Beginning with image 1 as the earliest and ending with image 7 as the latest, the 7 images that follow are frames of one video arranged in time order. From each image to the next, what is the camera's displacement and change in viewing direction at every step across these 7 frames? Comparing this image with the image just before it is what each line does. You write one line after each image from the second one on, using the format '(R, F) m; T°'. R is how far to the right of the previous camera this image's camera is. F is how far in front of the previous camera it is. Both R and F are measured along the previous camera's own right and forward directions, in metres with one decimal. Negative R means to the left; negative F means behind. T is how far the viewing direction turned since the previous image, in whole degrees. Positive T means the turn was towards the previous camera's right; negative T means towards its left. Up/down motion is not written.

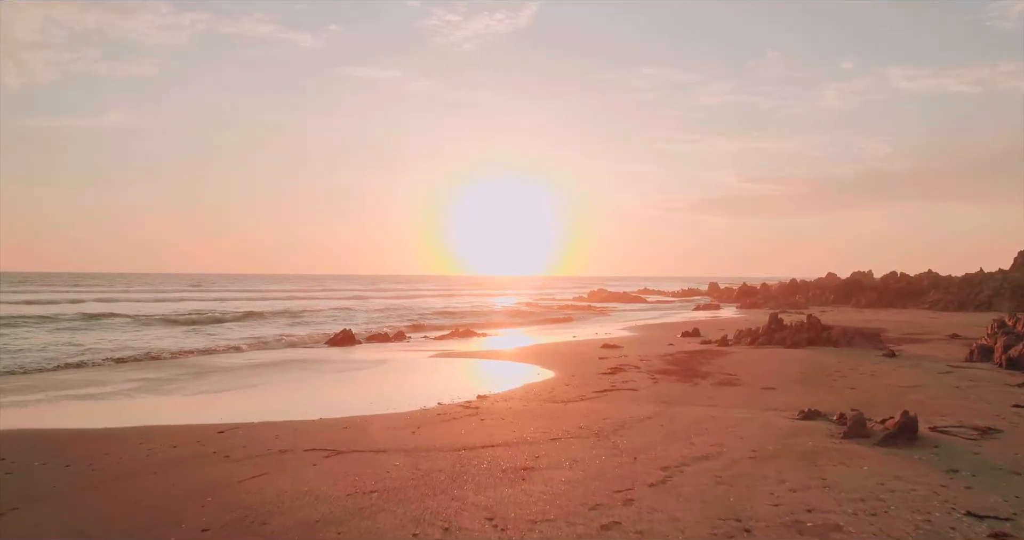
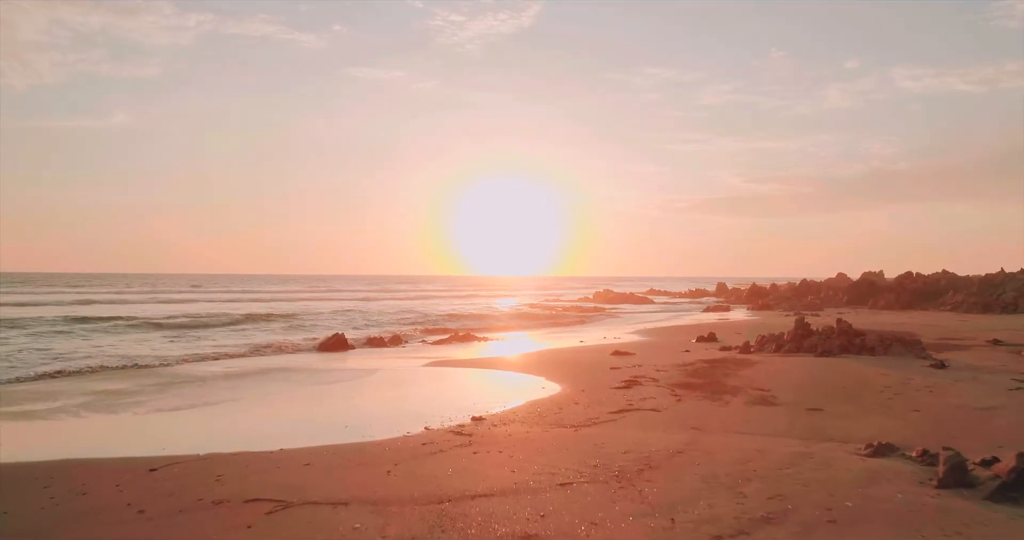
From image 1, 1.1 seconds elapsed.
(+0.1, +1.8) m; 0°
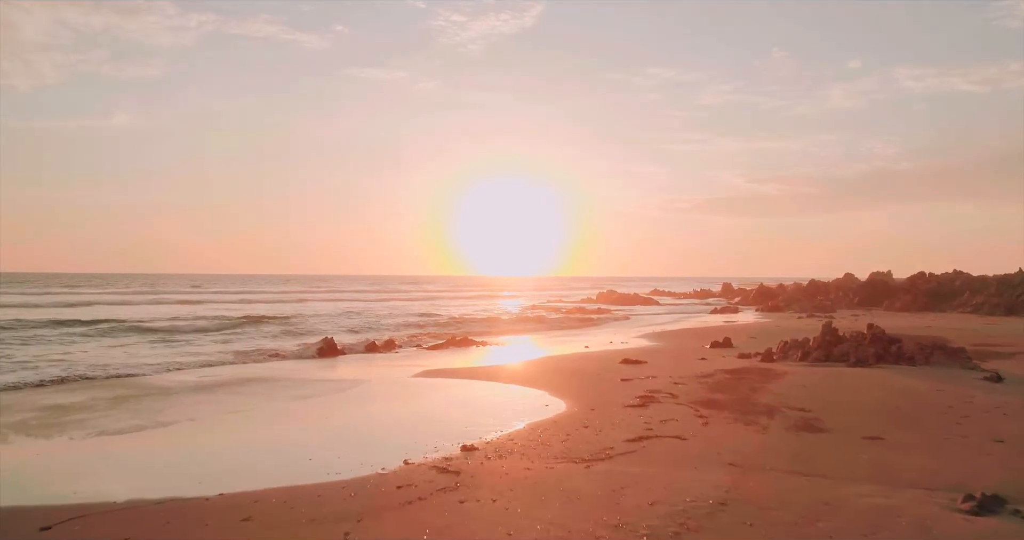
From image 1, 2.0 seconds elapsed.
(+0.1, +1.8) m; 0°
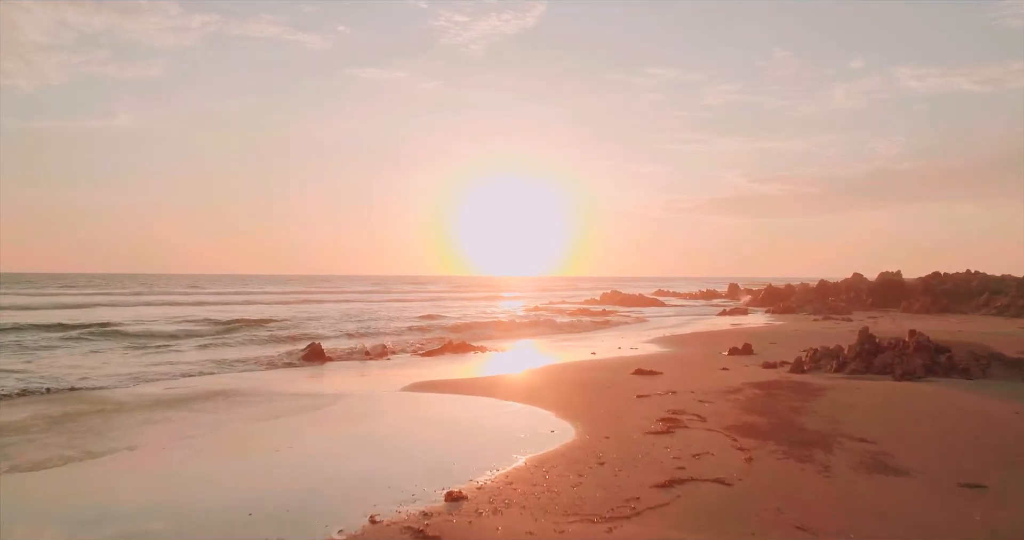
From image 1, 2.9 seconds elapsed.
(0.0, +1.9) m; 0°
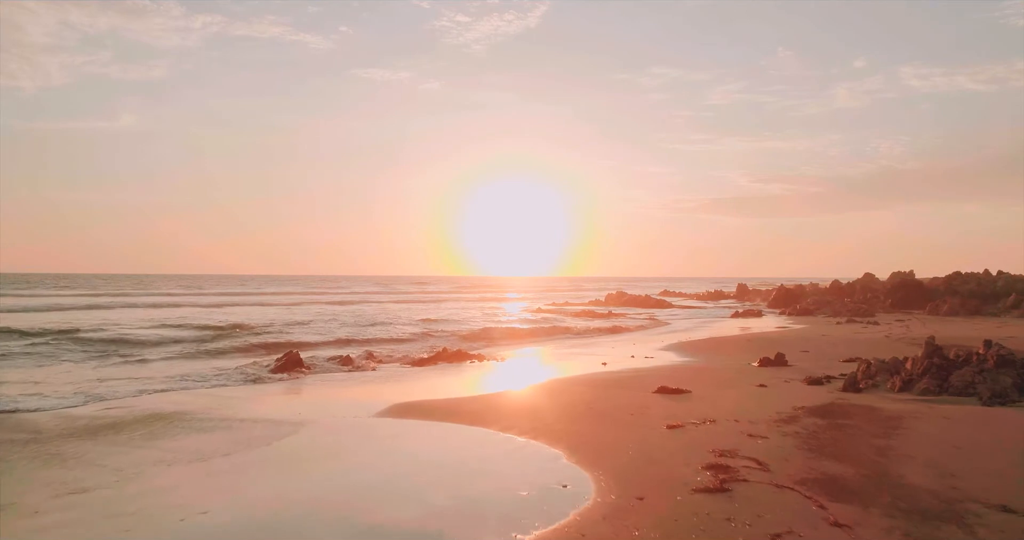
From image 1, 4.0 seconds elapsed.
(+0.1, +2.6) m; 0°
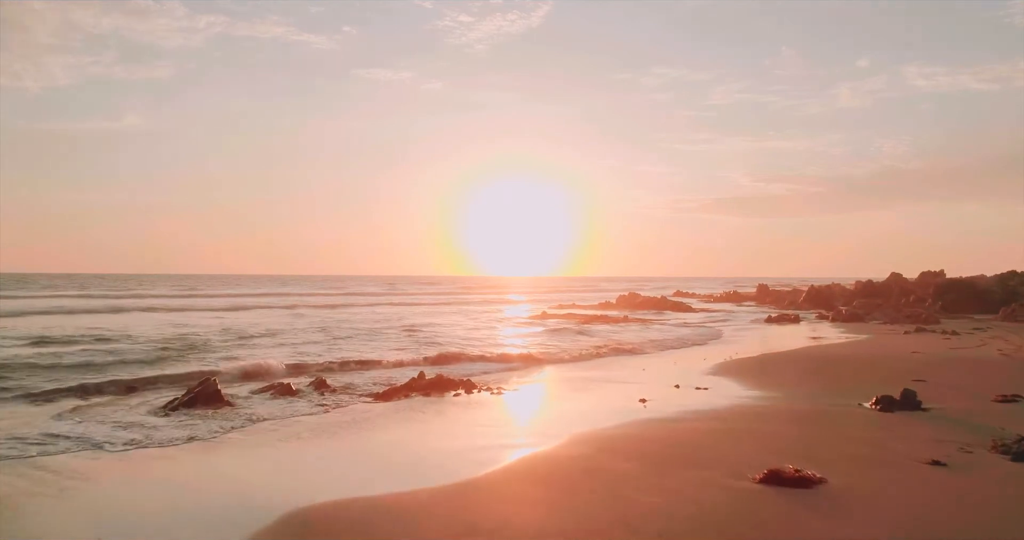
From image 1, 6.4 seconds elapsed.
(+0.1, +6.3) m; 0°
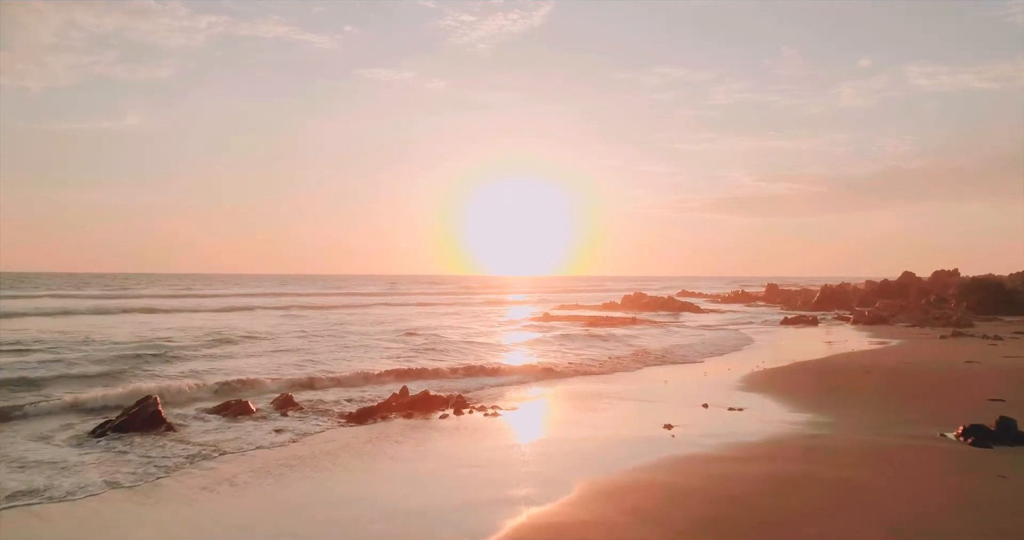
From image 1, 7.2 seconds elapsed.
(+0.1, +2.7) m; 0°
